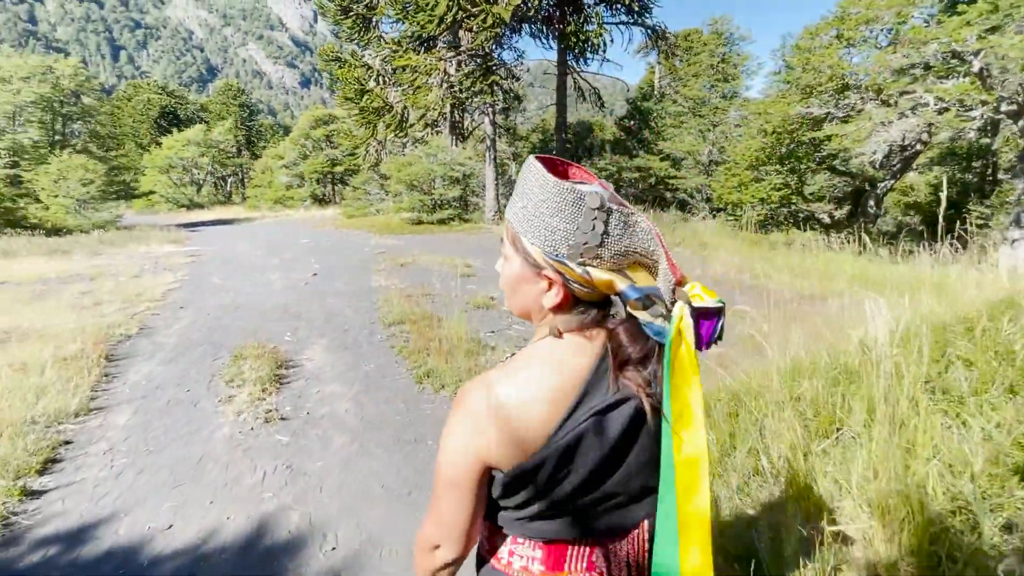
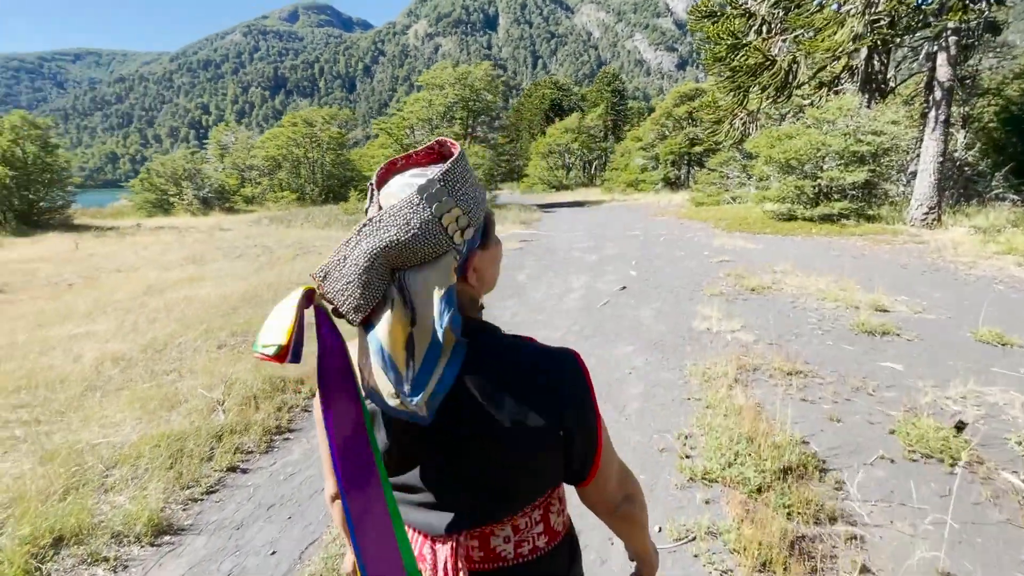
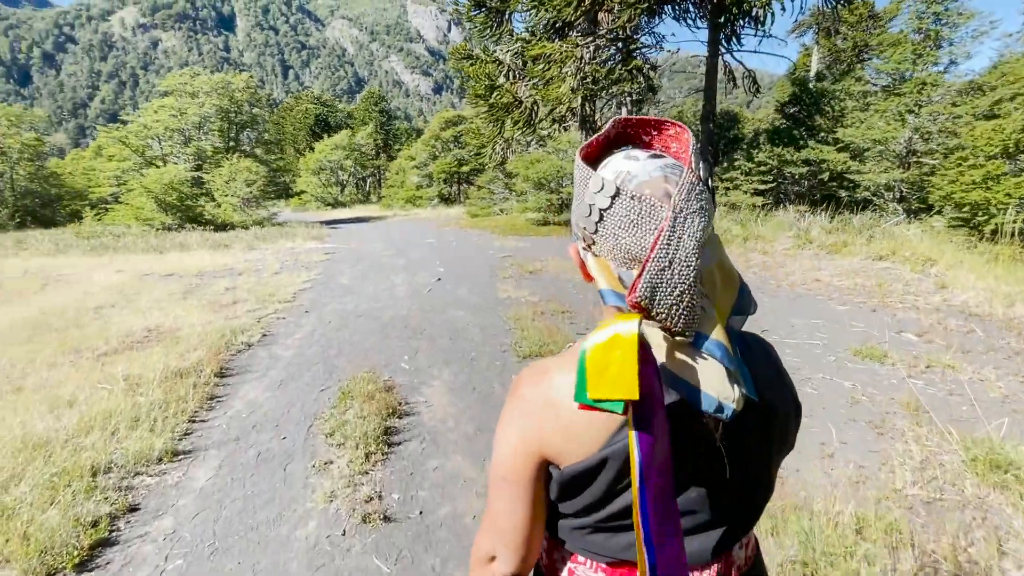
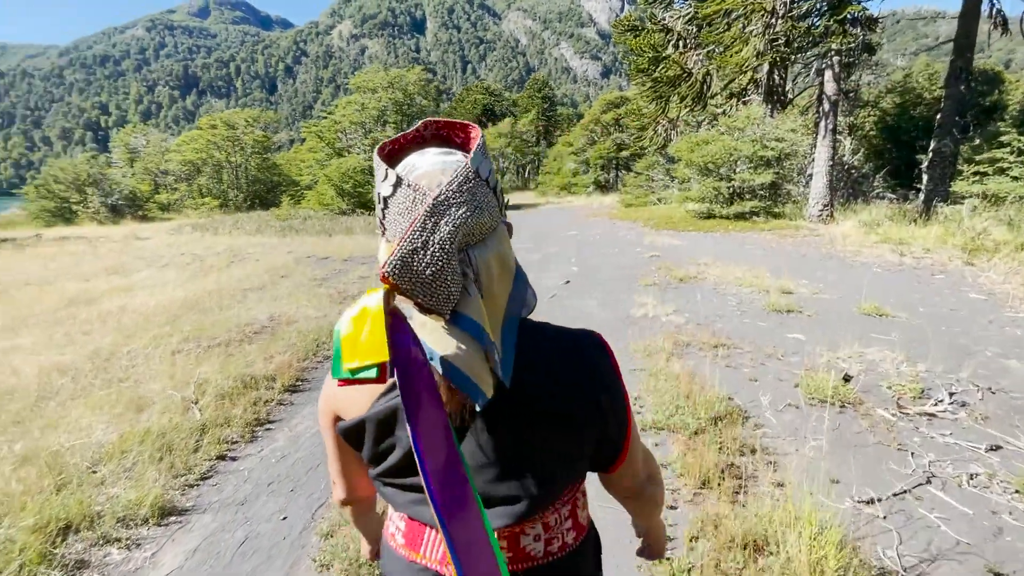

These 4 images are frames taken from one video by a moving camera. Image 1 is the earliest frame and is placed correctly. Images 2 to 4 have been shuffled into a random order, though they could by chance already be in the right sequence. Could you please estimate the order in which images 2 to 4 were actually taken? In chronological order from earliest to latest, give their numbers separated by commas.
3, 4, 2
